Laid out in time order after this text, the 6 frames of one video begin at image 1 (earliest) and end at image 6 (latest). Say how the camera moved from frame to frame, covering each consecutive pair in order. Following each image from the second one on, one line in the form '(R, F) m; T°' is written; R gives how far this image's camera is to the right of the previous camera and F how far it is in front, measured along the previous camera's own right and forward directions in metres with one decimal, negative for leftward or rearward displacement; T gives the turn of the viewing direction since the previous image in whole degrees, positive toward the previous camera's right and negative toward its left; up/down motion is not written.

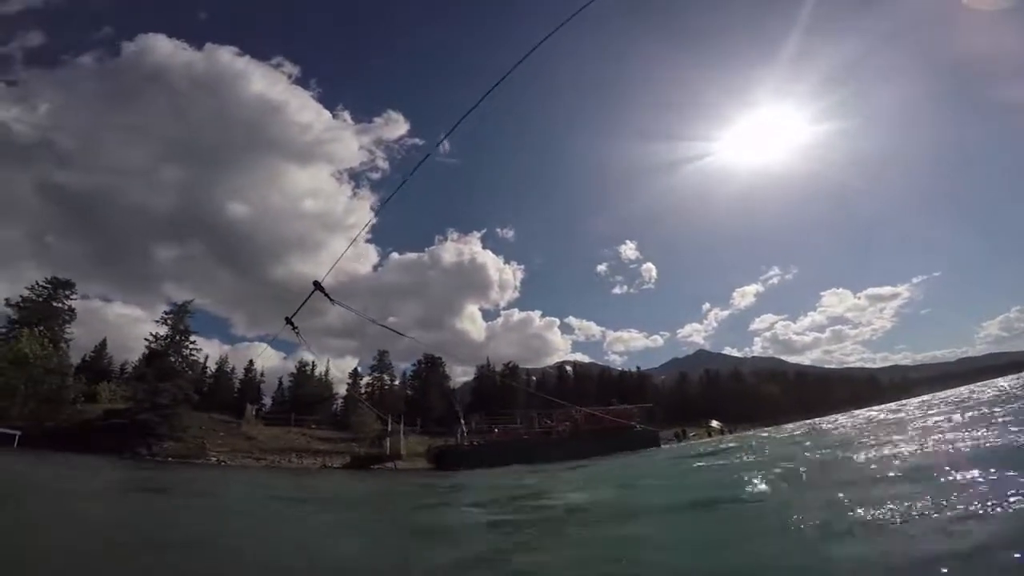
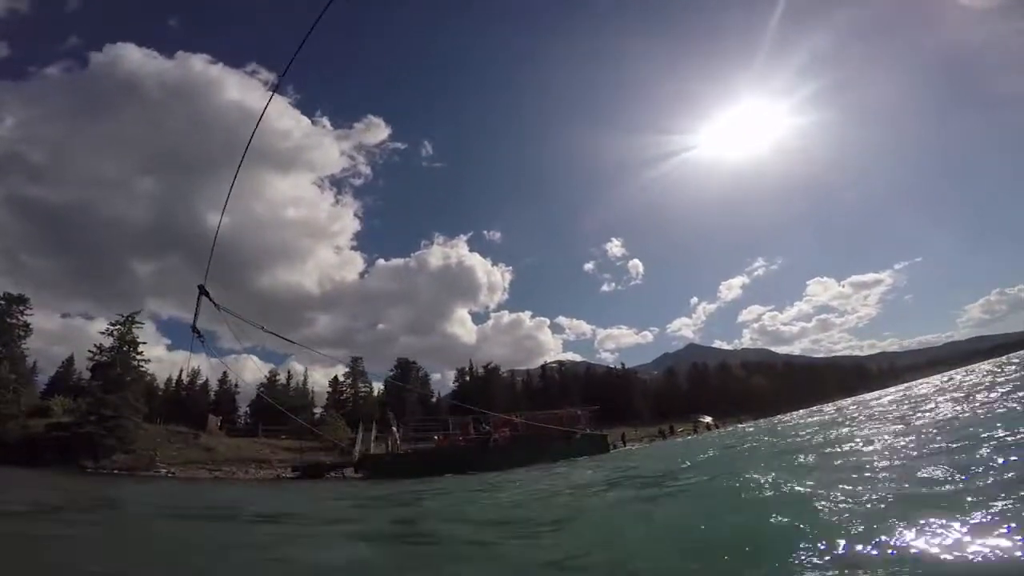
(+1.1, +0.2) m; +1°
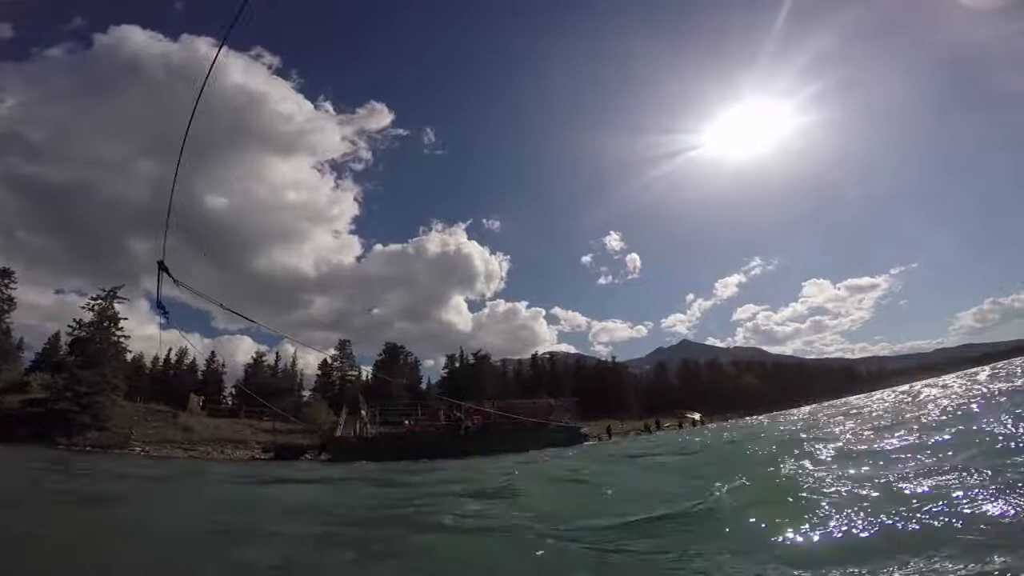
(+0.5, 0.0) m; 0°
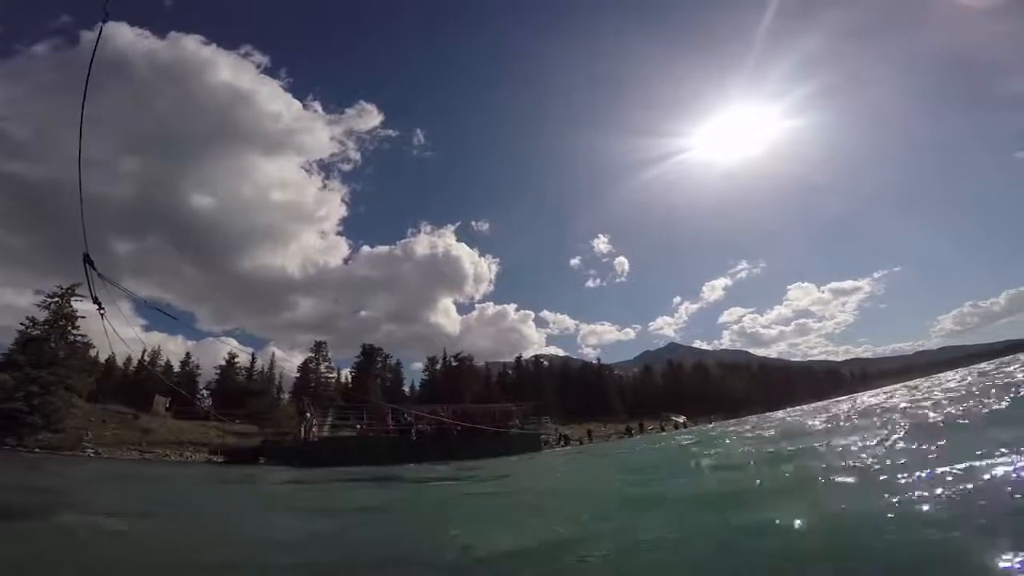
(+0.8, +0.1) m; +1°
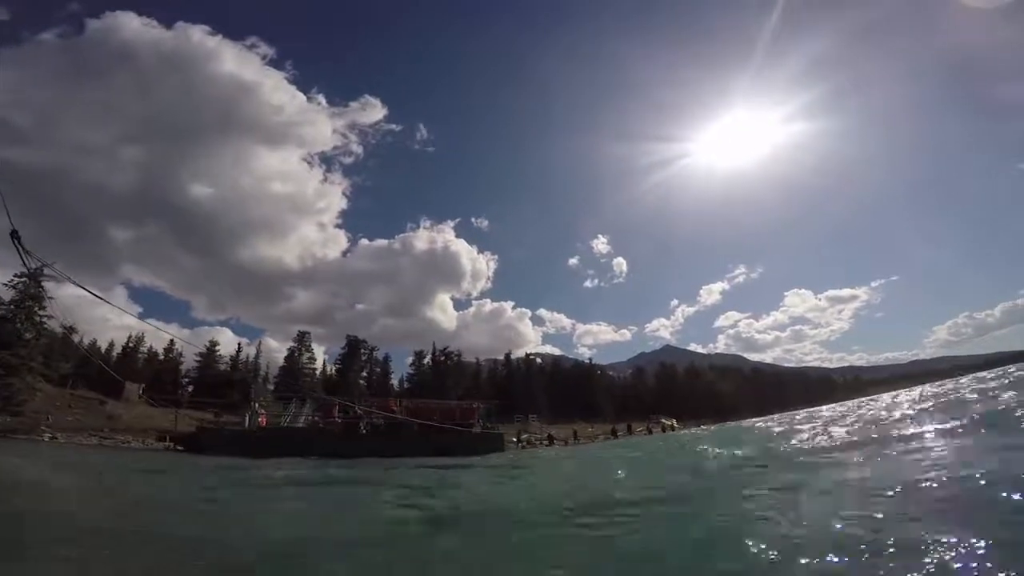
(+0.9, +0.2) m; 0°
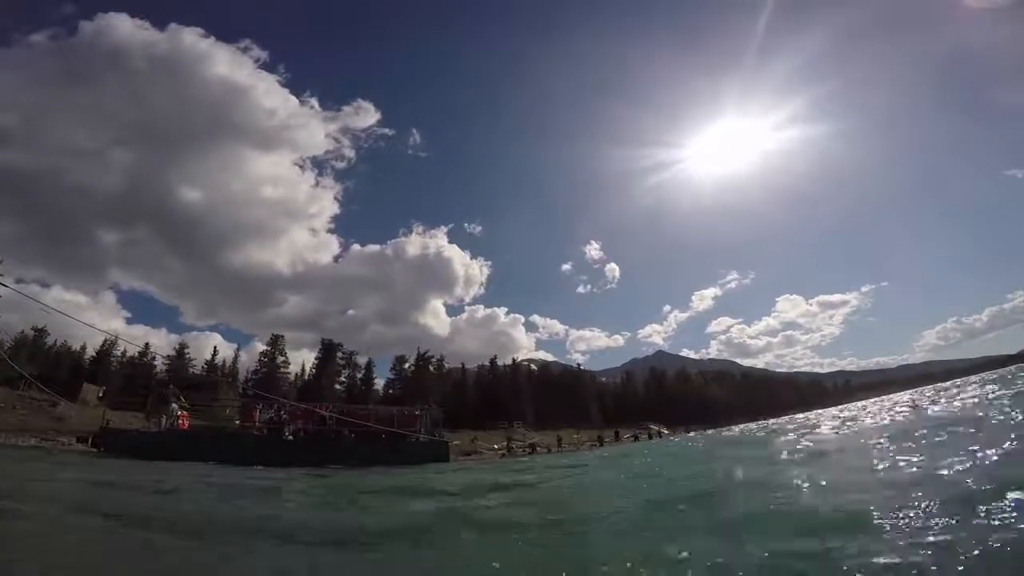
(+1.1, +0.4) m; 0°
